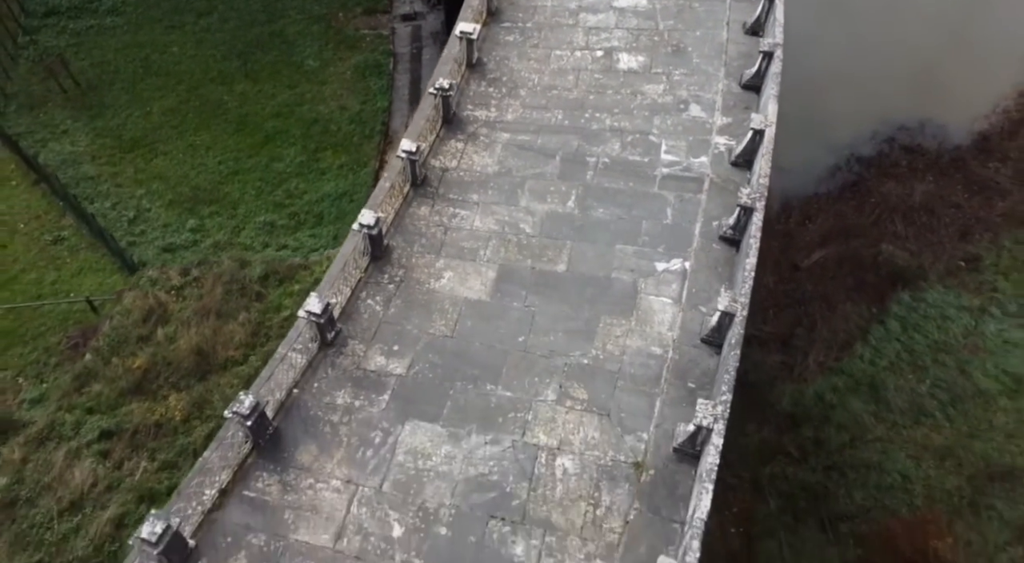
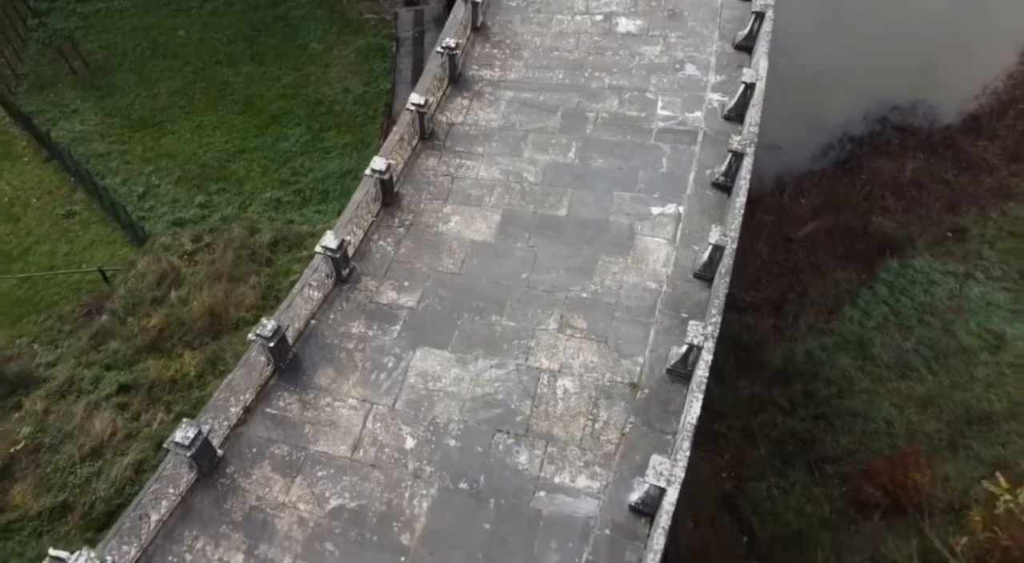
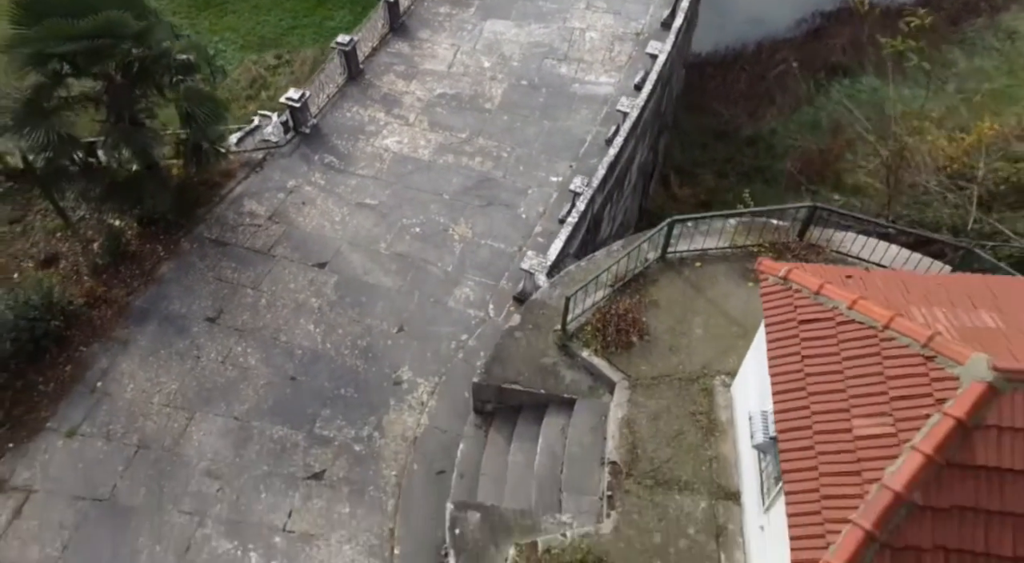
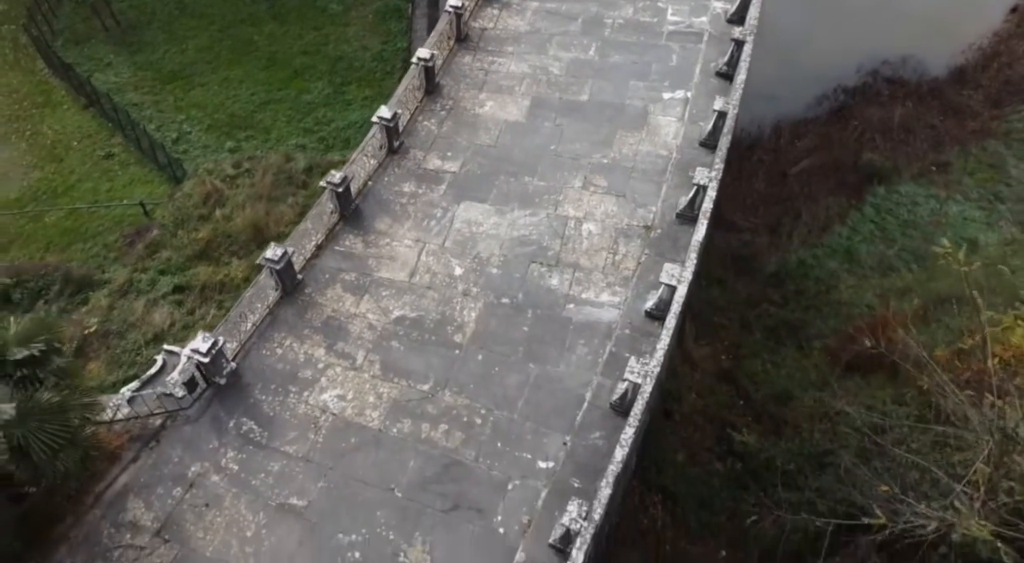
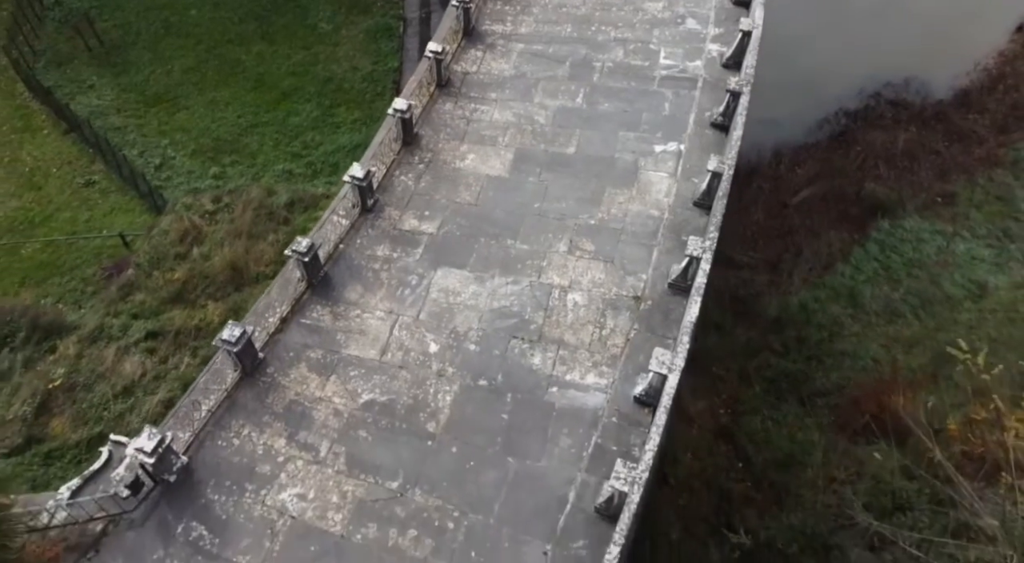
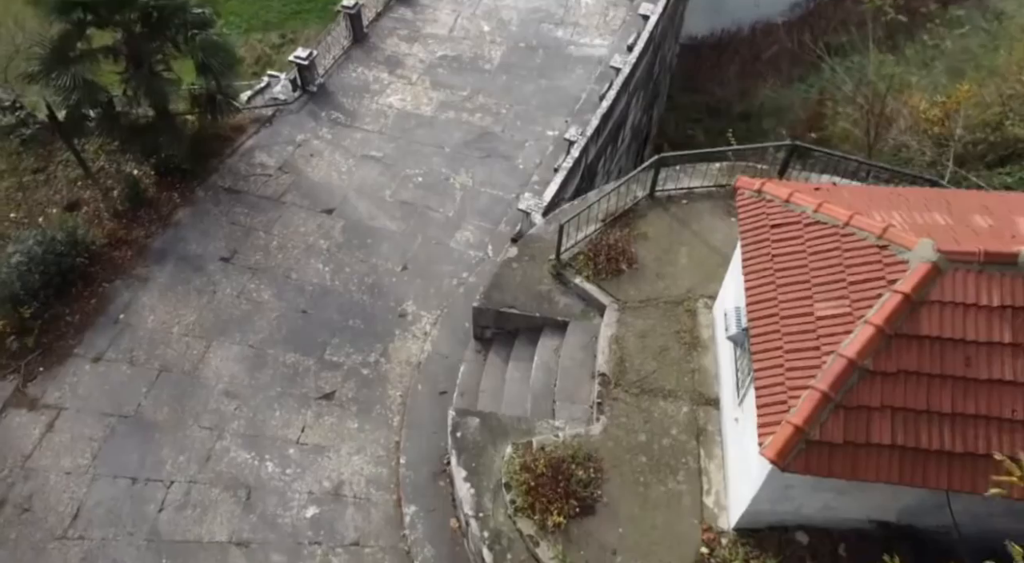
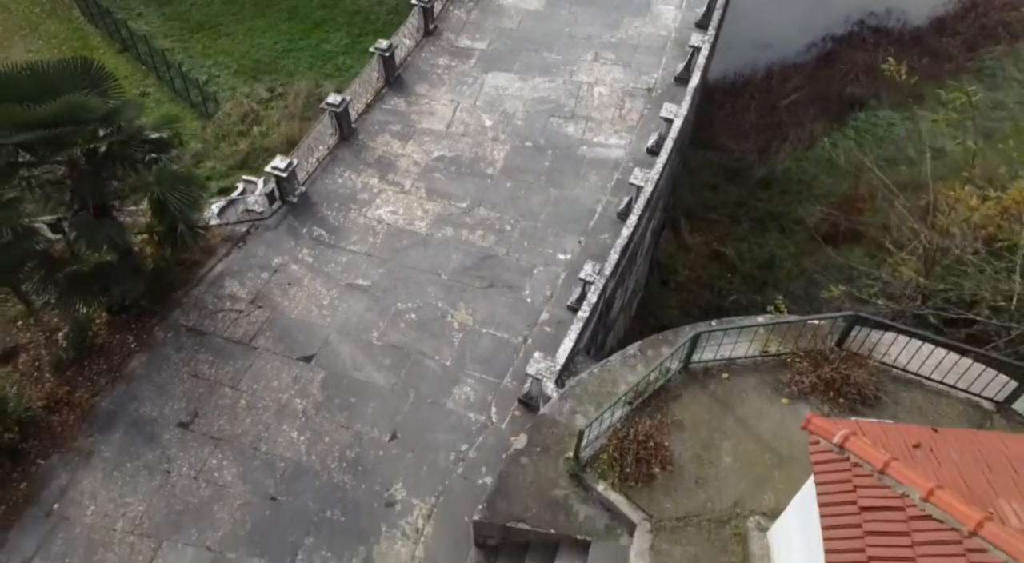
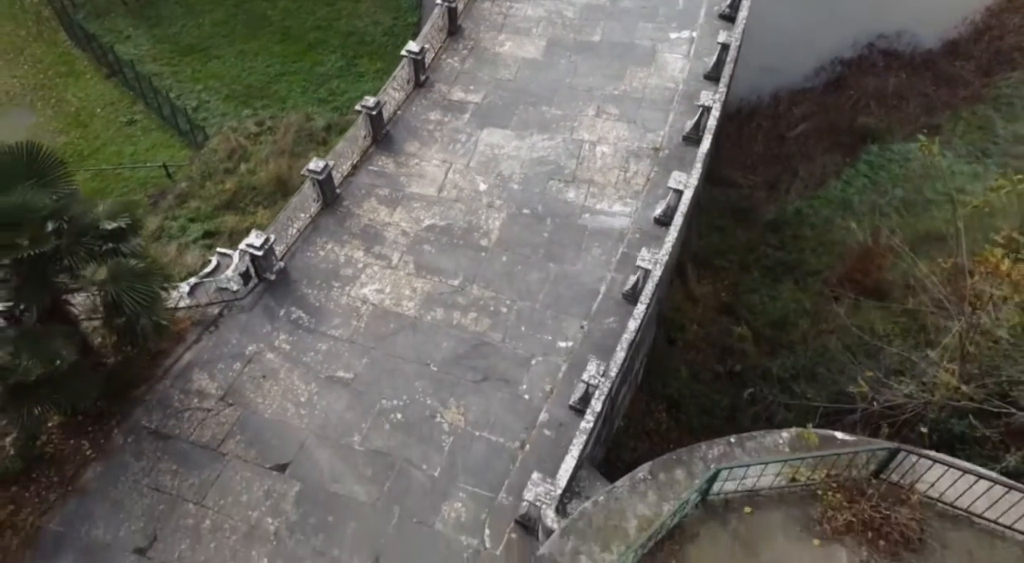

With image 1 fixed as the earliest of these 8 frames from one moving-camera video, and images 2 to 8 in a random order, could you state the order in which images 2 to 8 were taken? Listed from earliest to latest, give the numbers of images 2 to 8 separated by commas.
2, 5, 4, 8, 7, 3, 6
